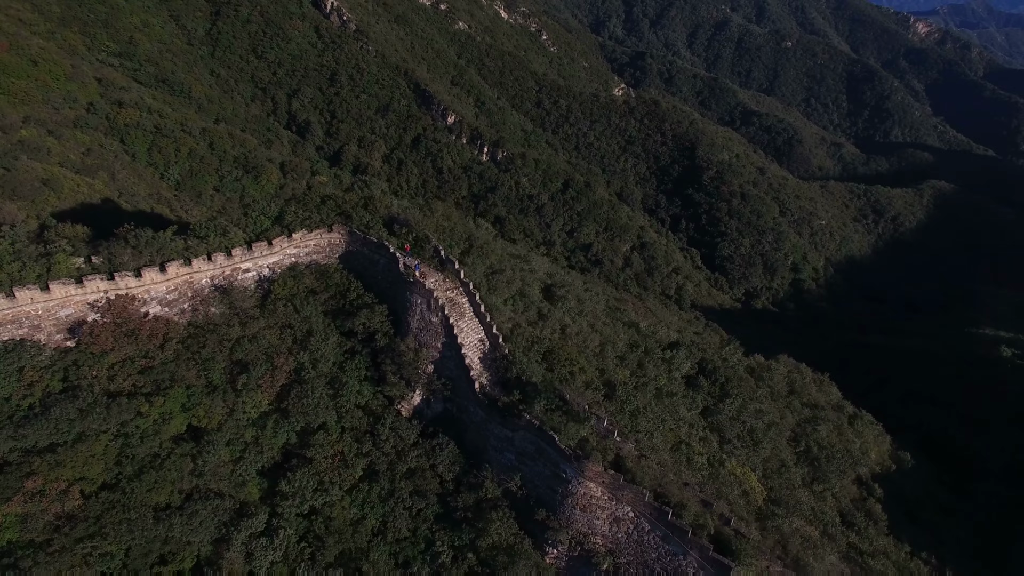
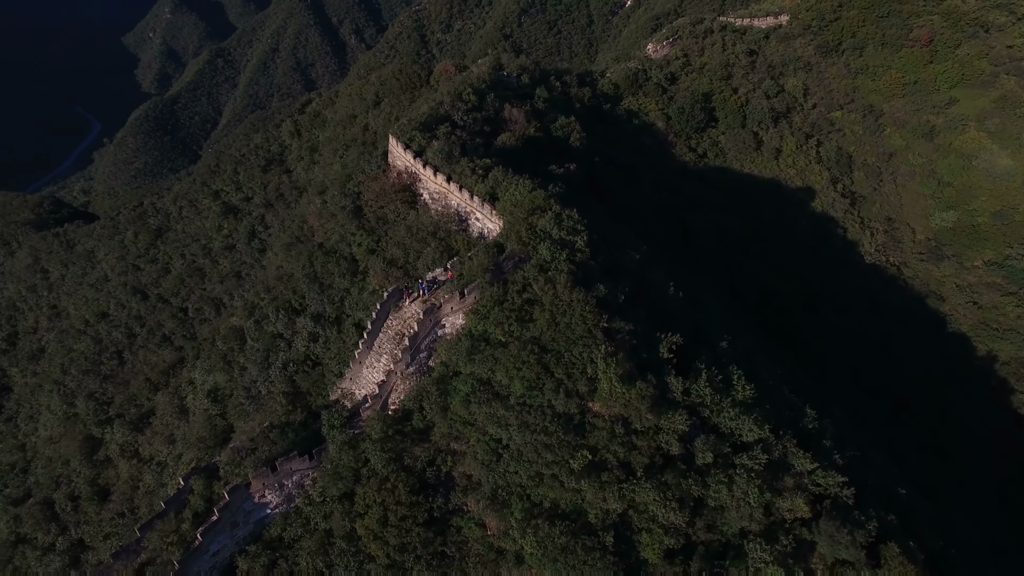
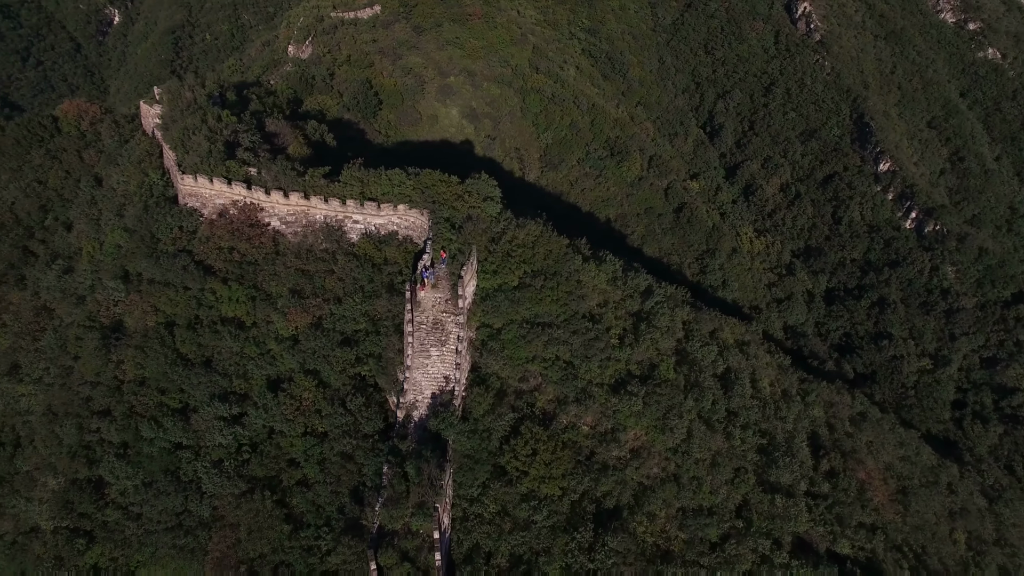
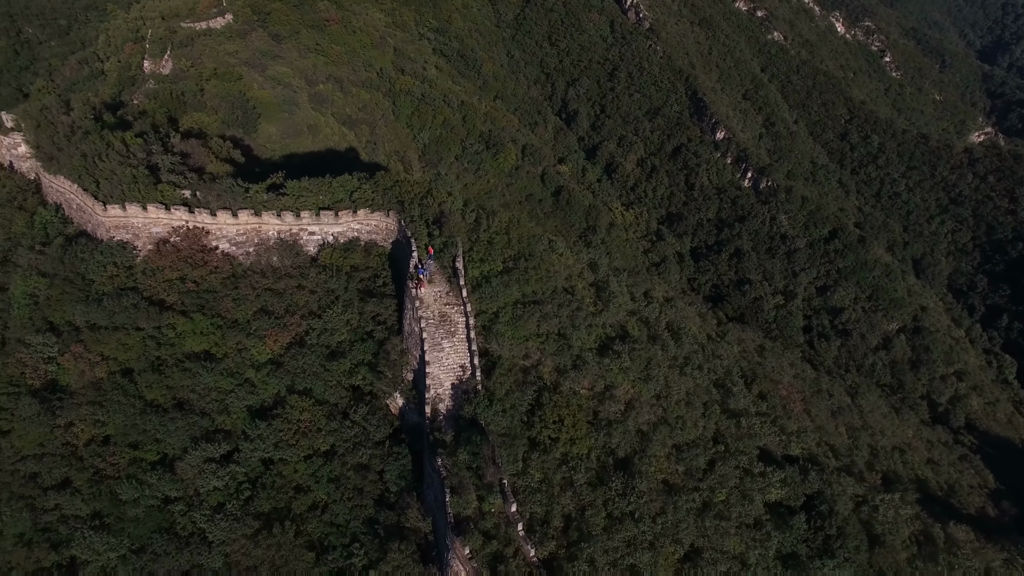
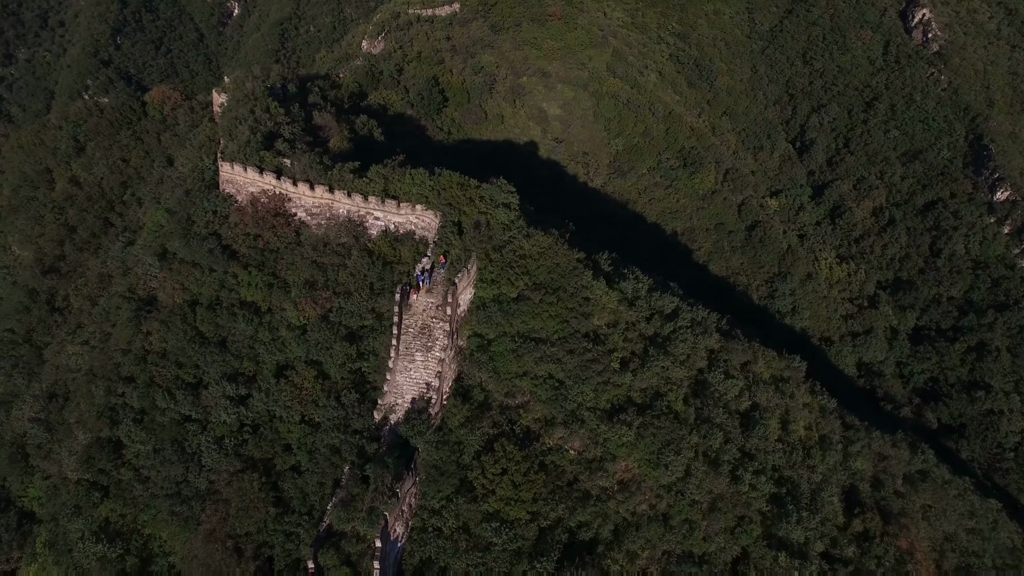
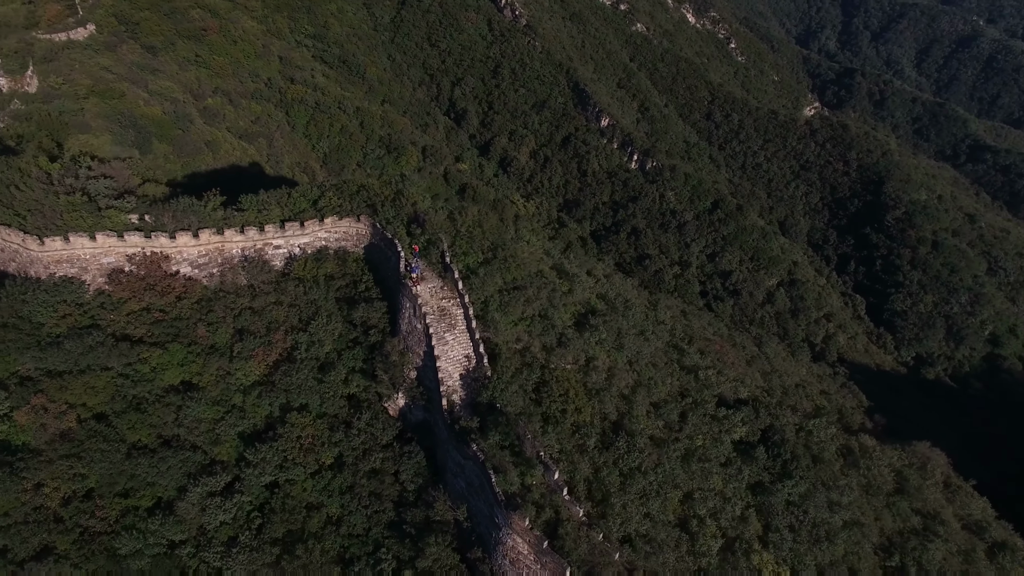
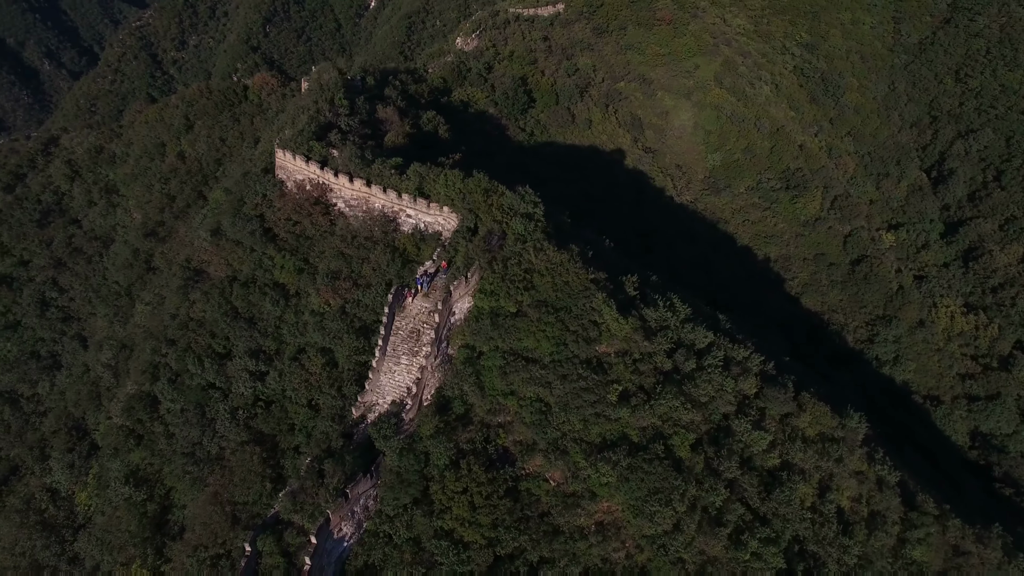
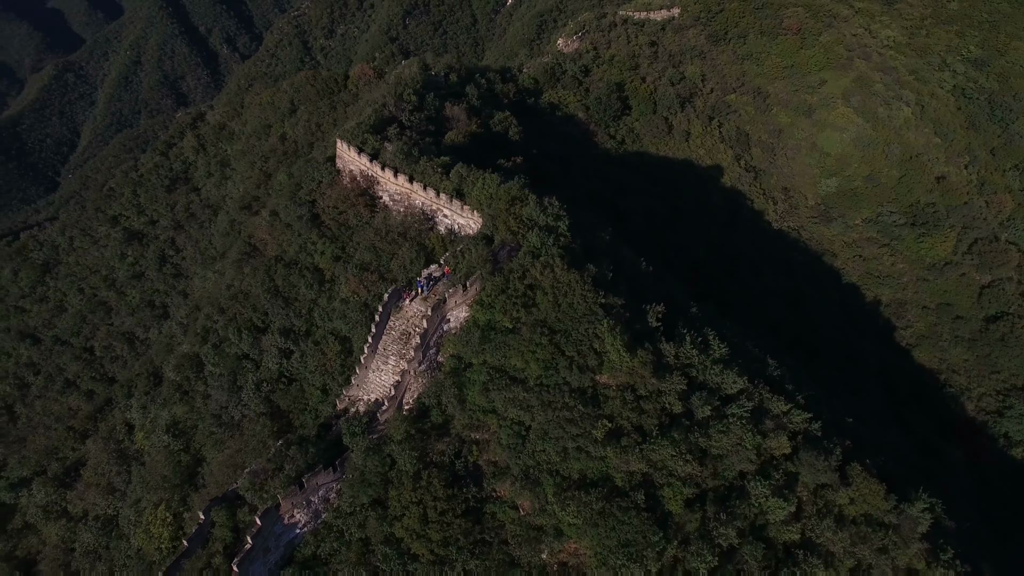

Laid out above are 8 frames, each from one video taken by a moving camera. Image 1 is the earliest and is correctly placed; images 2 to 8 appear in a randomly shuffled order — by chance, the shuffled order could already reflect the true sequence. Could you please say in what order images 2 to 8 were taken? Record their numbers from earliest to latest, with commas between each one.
6, 4, 3, 5, 7, 8, 2
